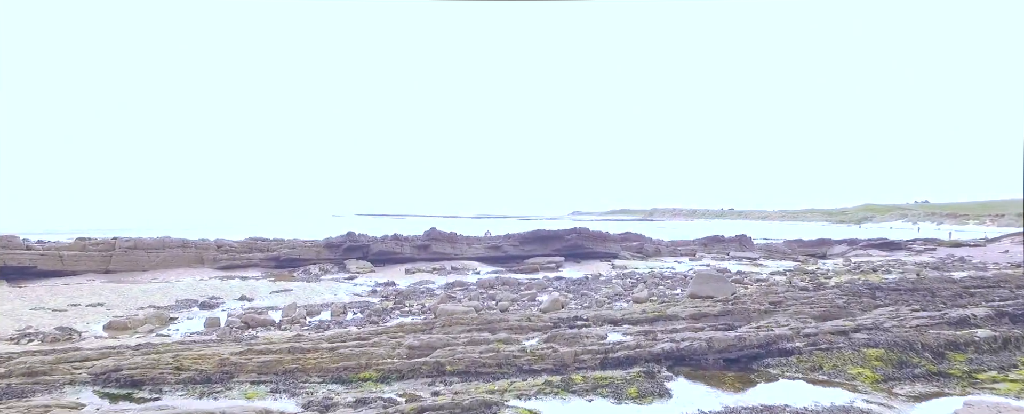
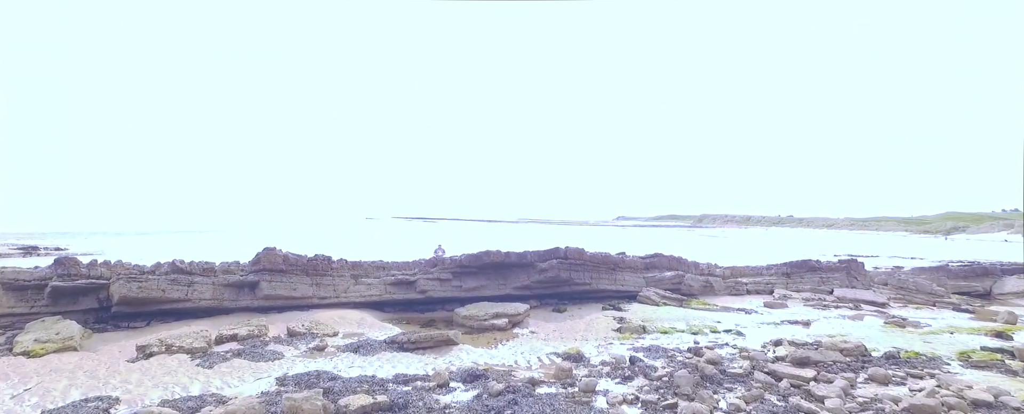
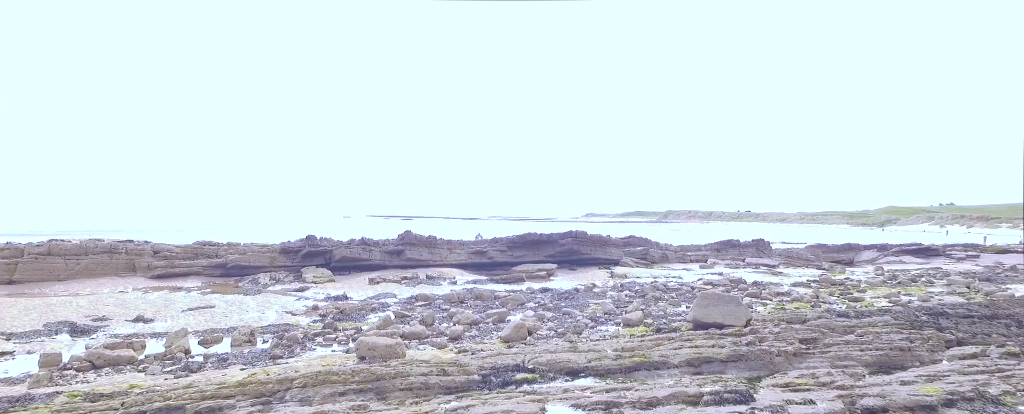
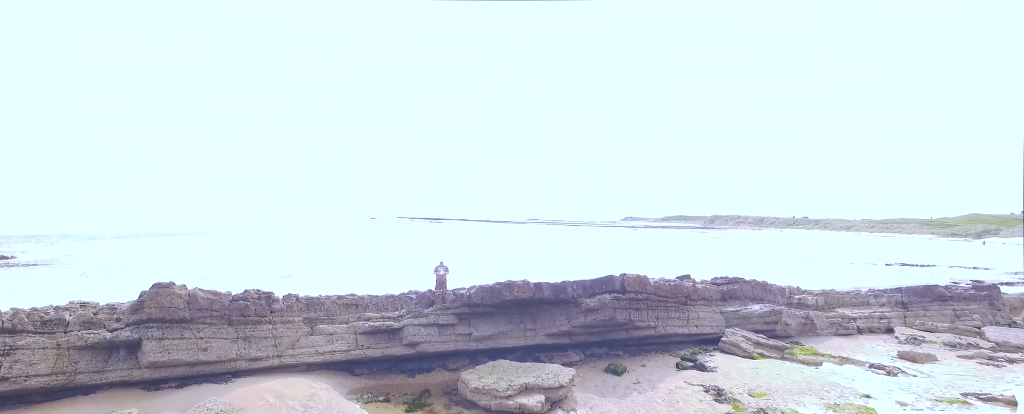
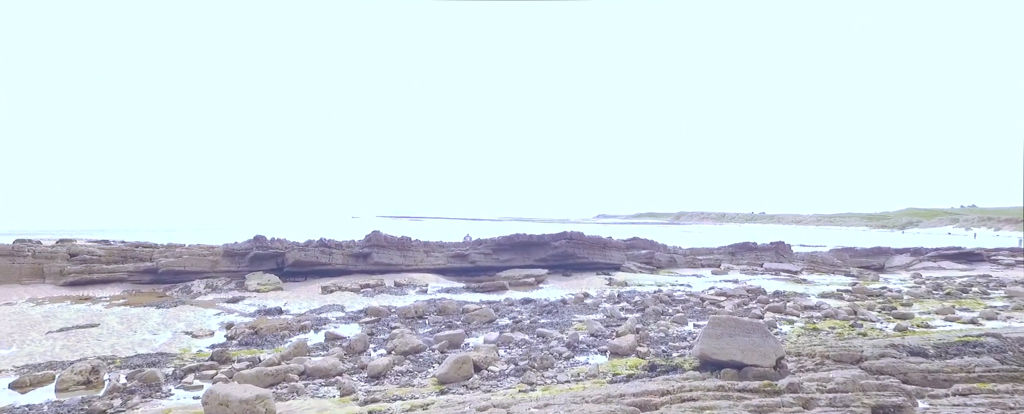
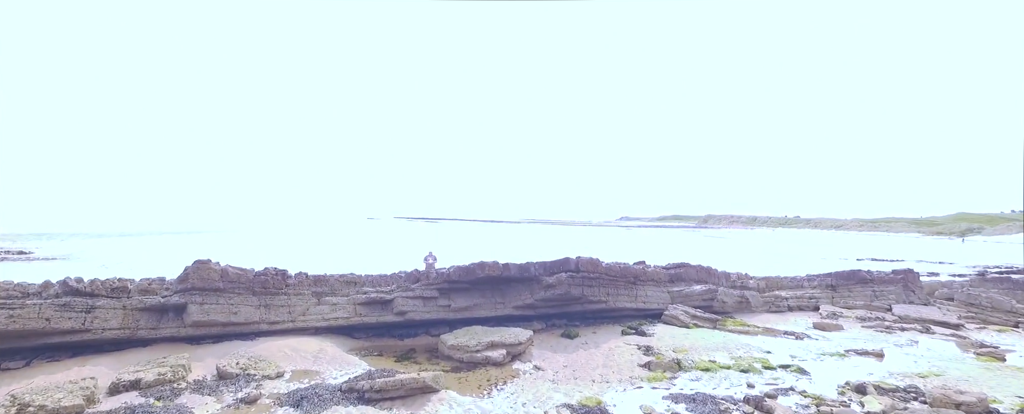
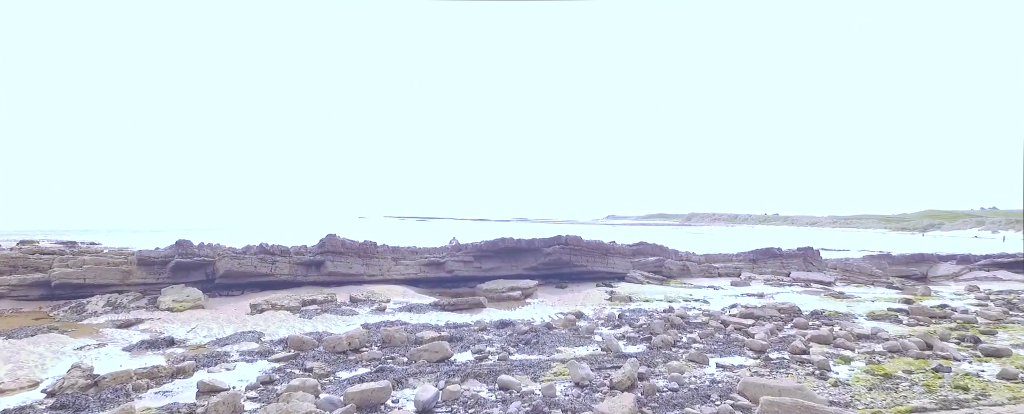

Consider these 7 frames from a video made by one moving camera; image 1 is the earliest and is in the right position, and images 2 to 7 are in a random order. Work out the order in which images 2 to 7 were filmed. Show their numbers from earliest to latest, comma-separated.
3, 5, 7, 2, 6, 4
